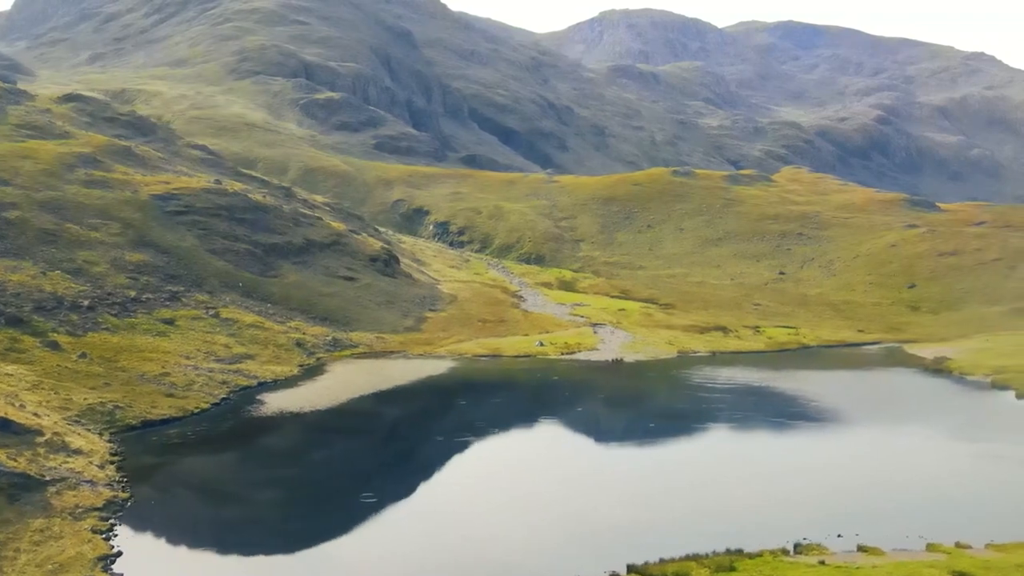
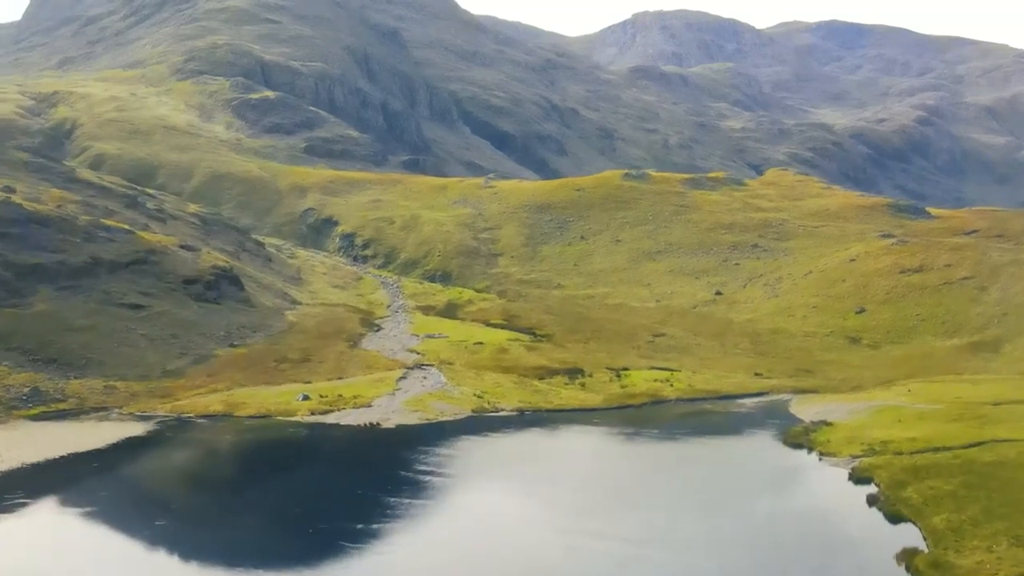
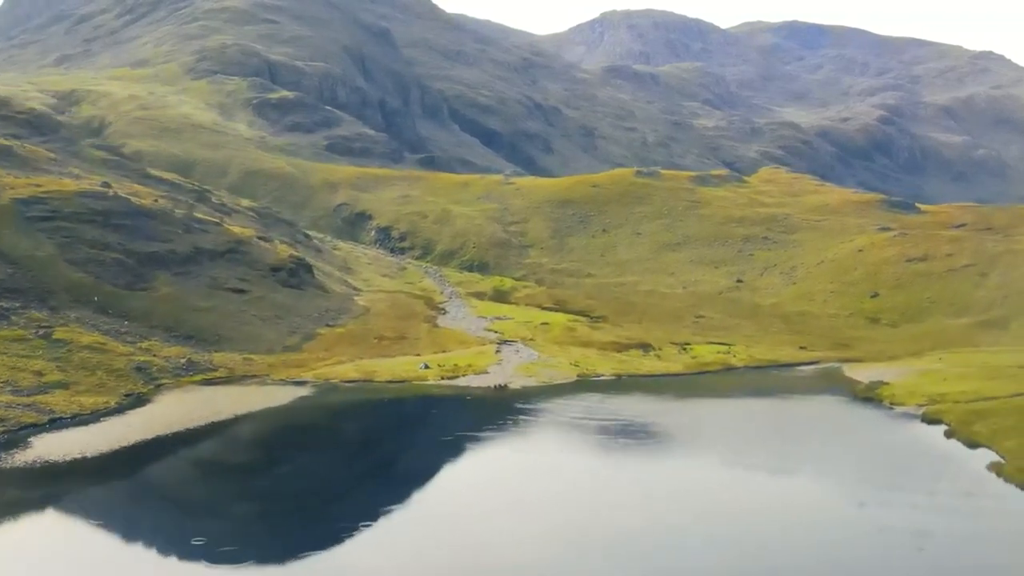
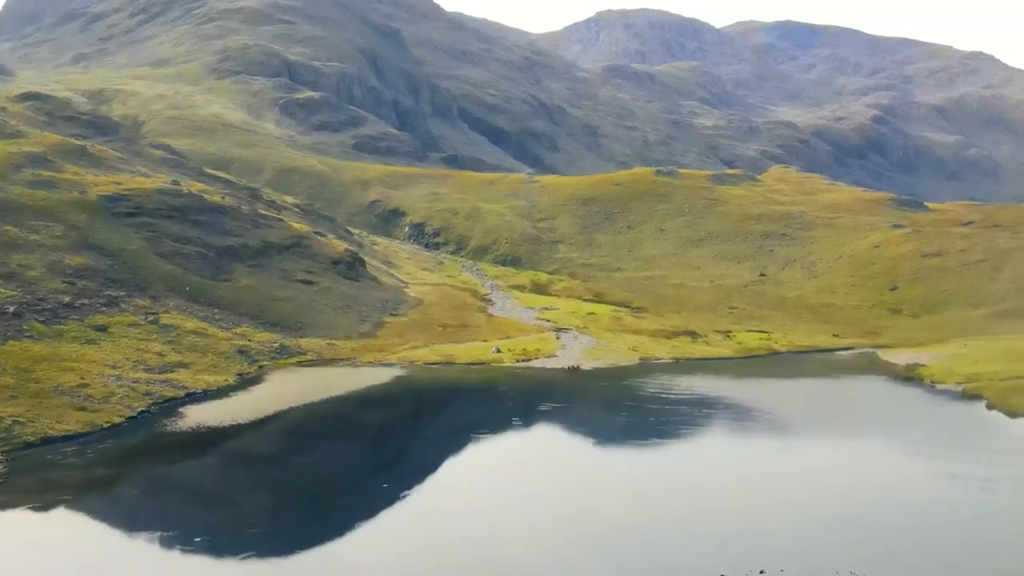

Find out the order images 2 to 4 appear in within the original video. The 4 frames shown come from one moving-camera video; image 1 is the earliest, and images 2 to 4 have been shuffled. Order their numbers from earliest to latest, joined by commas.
4, 3, 2
